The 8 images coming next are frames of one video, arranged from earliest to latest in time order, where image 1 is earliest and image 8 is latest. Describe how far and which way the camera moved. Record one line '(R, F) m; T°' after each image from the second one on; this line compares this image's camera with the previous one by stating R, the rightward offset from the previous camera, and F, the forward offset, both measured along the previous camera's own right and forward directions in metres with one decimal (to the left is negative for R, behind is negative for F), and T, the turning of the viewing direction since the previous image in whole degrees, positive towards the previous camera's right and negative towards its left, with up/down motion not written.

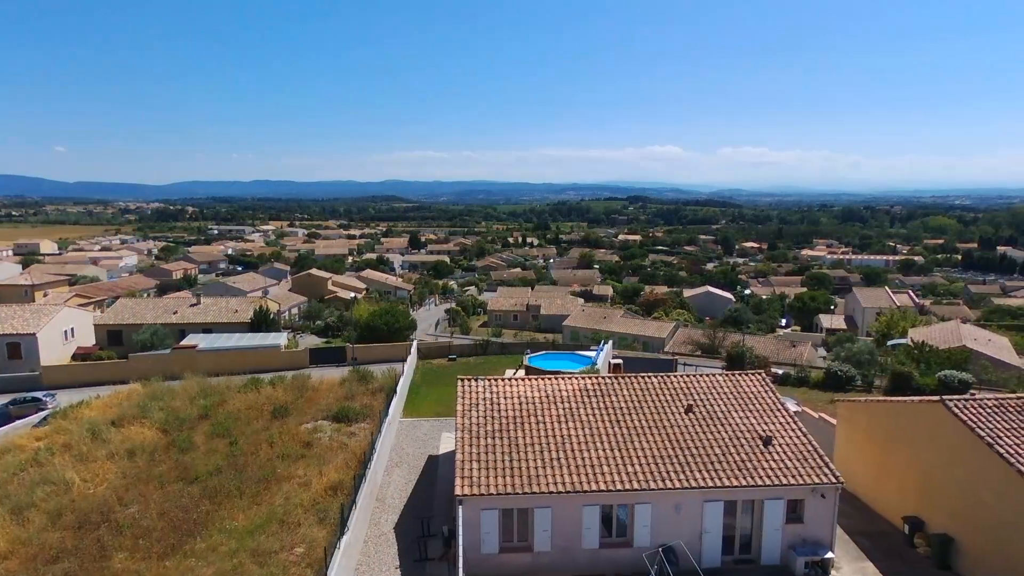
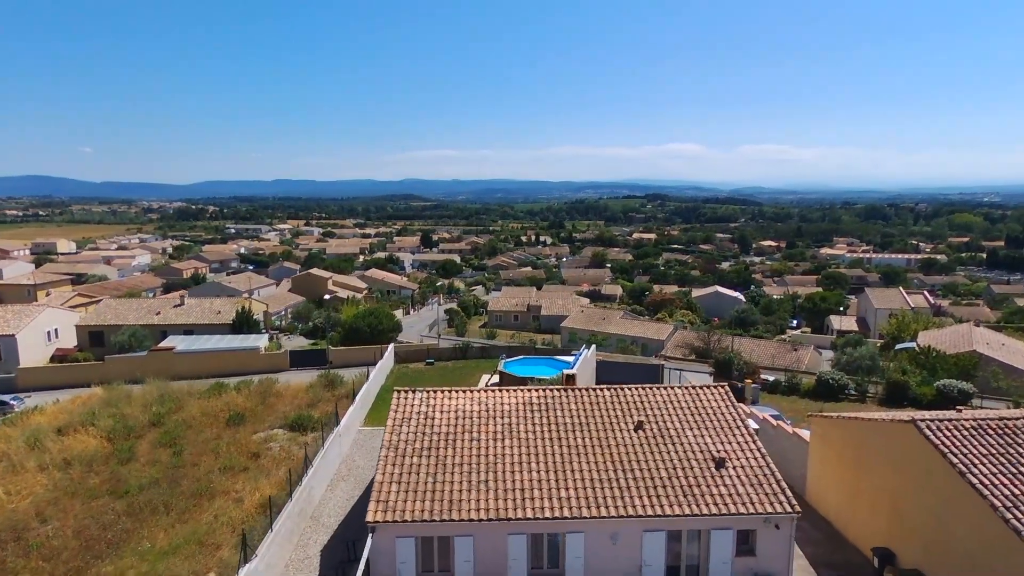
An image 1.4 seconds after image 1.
(+1.5, +0.9) m; -2°
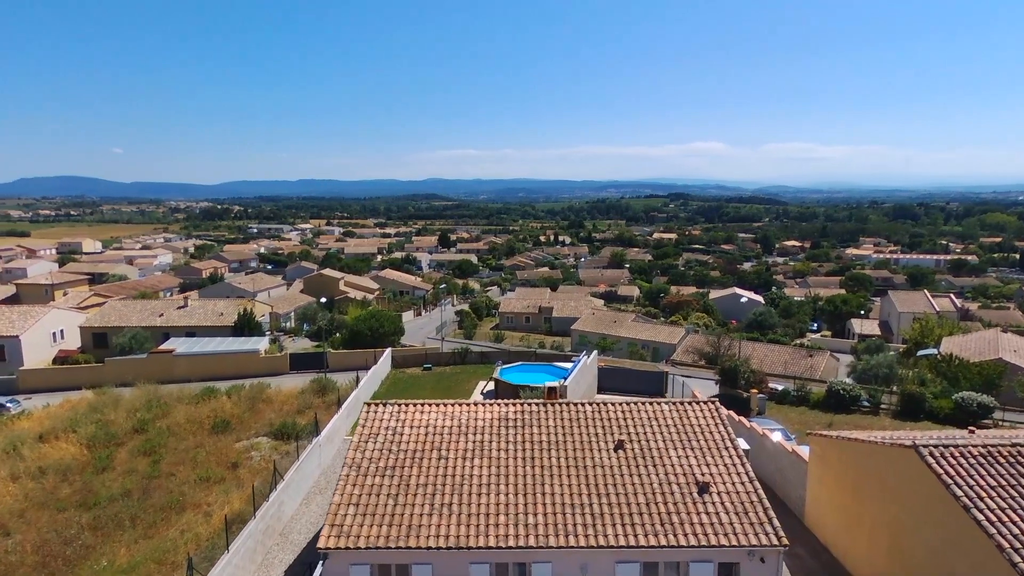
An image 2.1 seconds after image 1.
(+0.8, +0.7) m; -2°
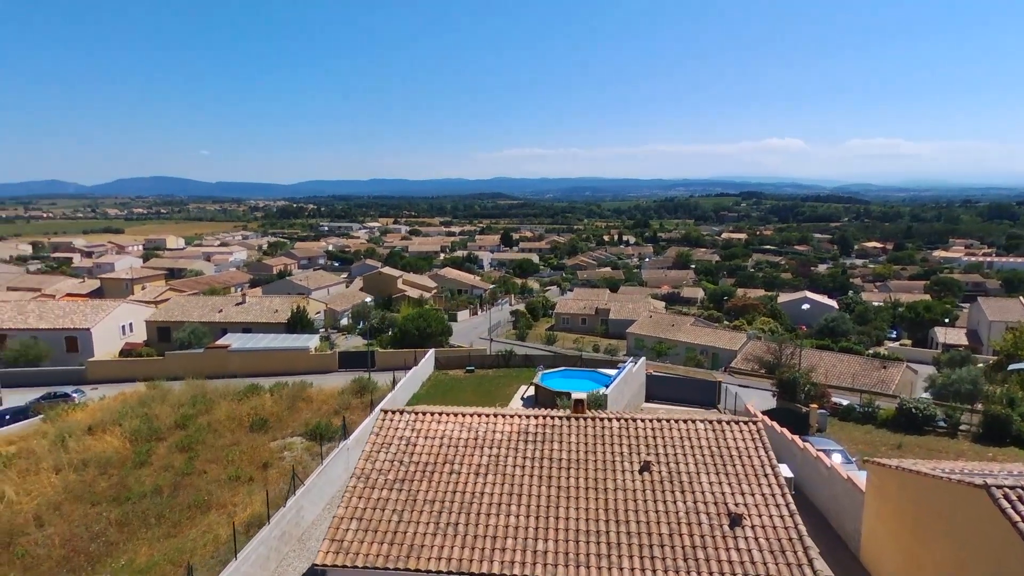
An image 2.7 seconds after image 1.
(+0.7, +0.7) m; -6°
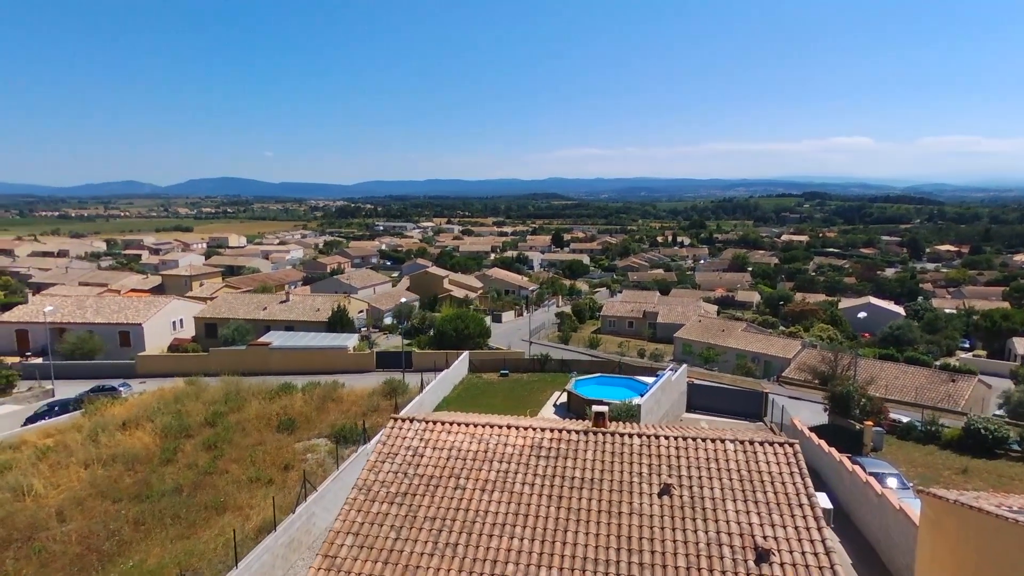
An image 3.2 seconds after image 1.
(+0.6, +0.6) m; -5°
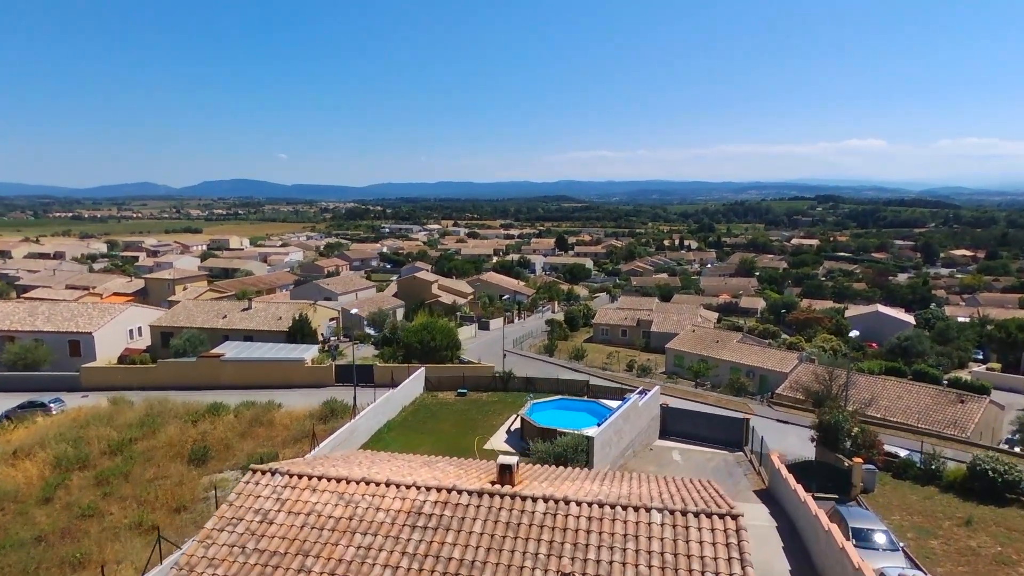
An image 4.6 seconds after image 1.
(+1.7, +2.0) m; -1°
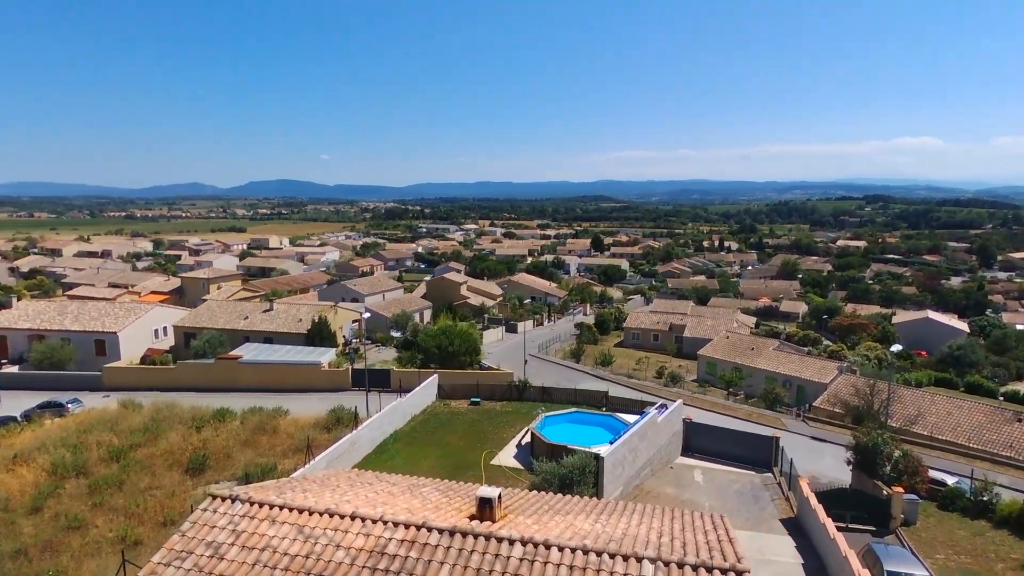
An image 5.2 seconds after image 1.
(+0.7, +0.9) m; -3°
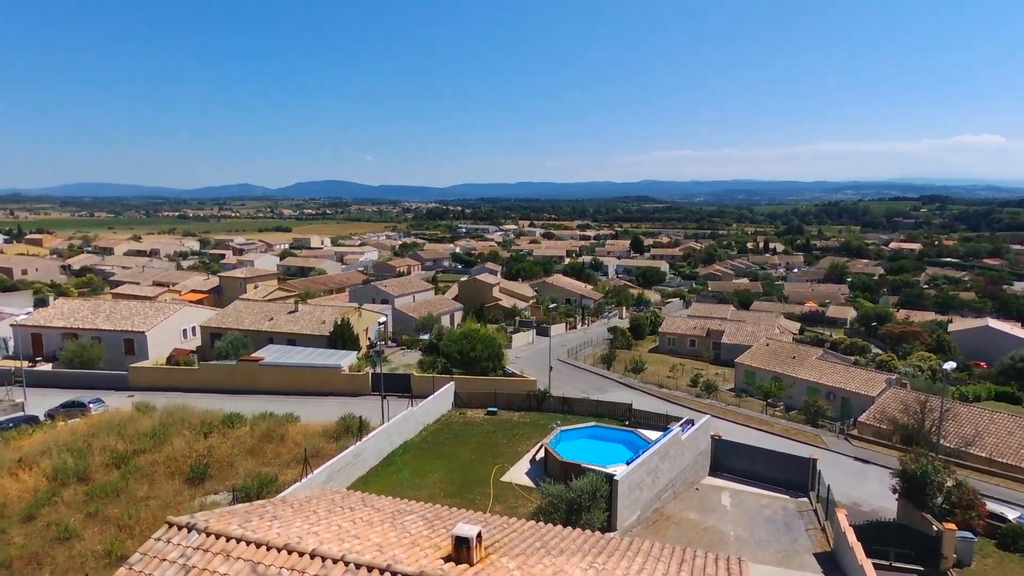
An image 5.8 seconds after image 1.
(+0.6, +0.9) m; -4°
